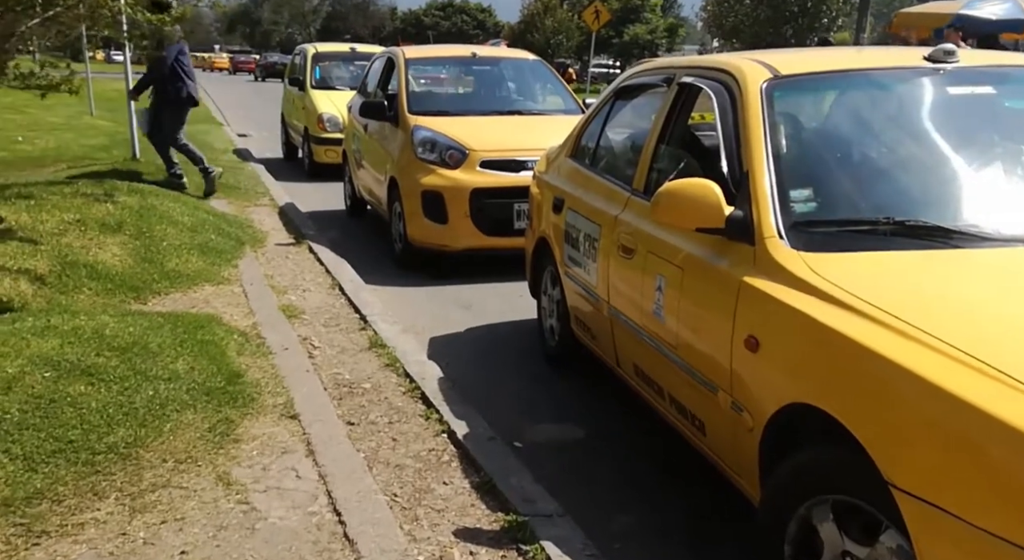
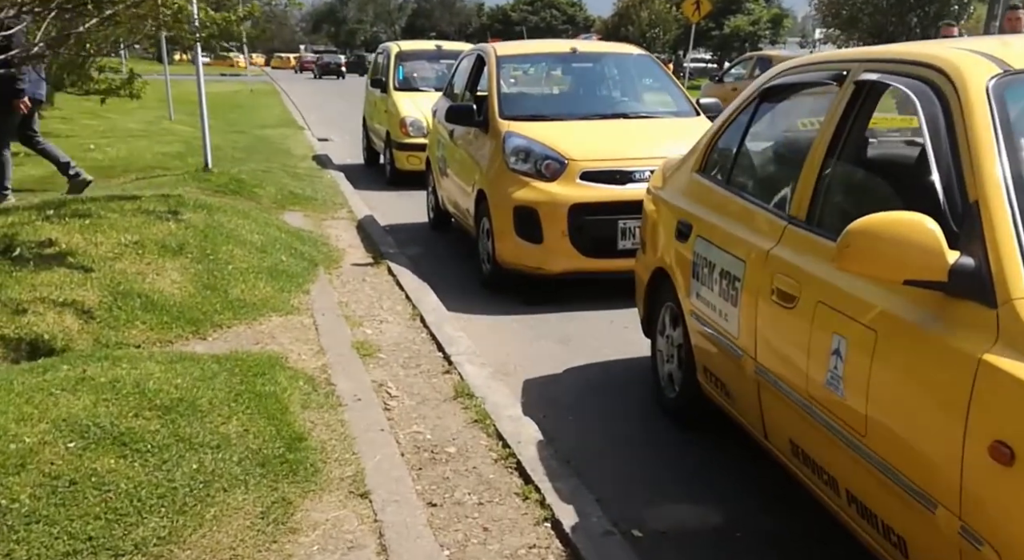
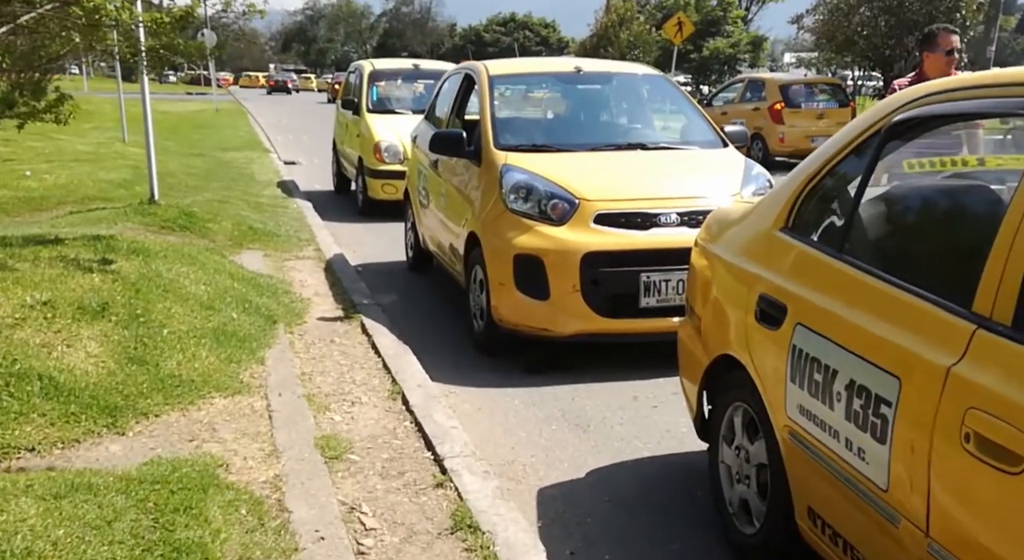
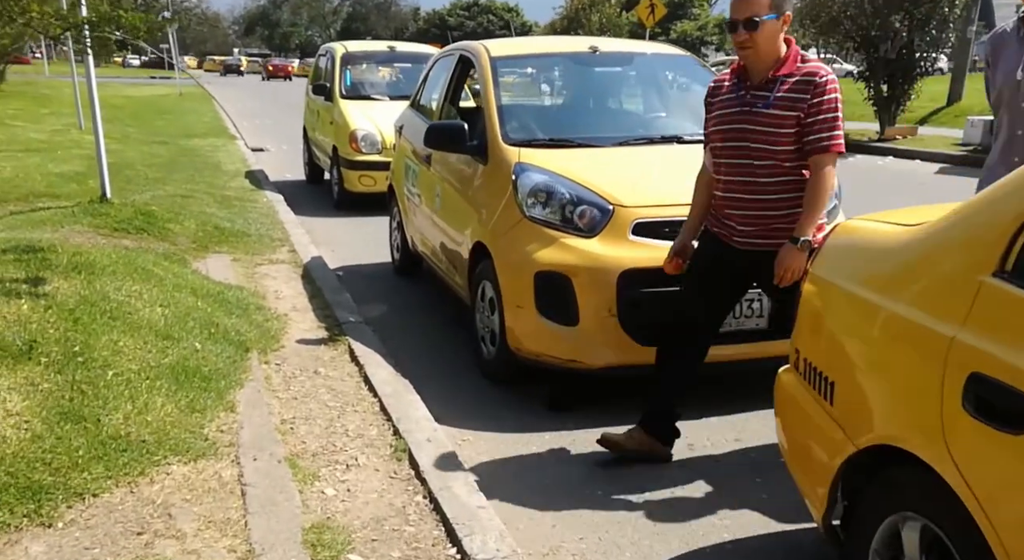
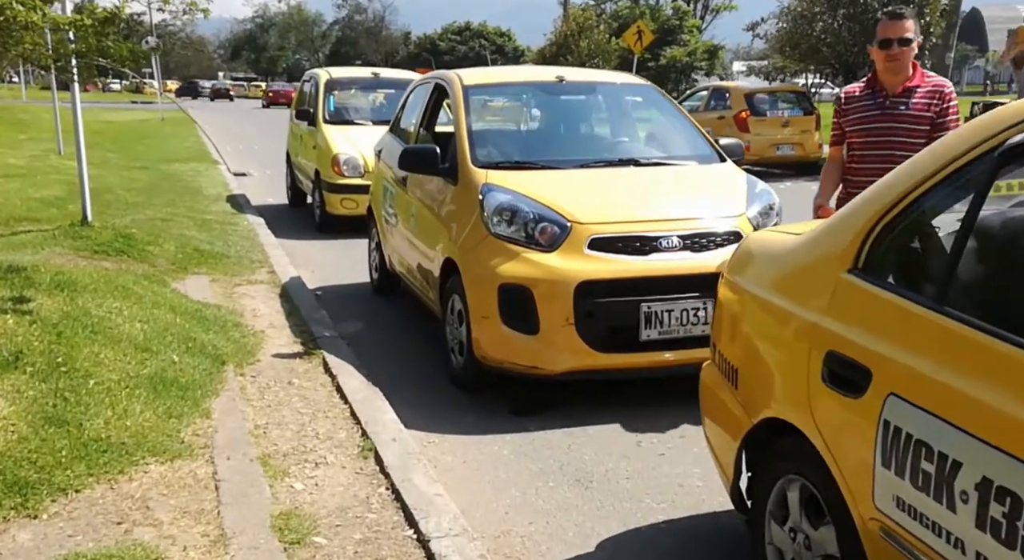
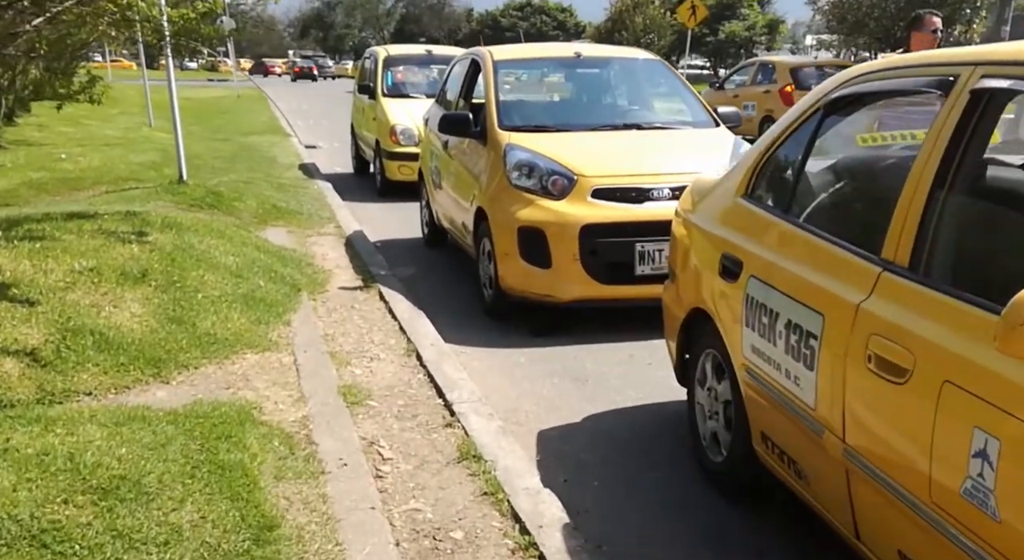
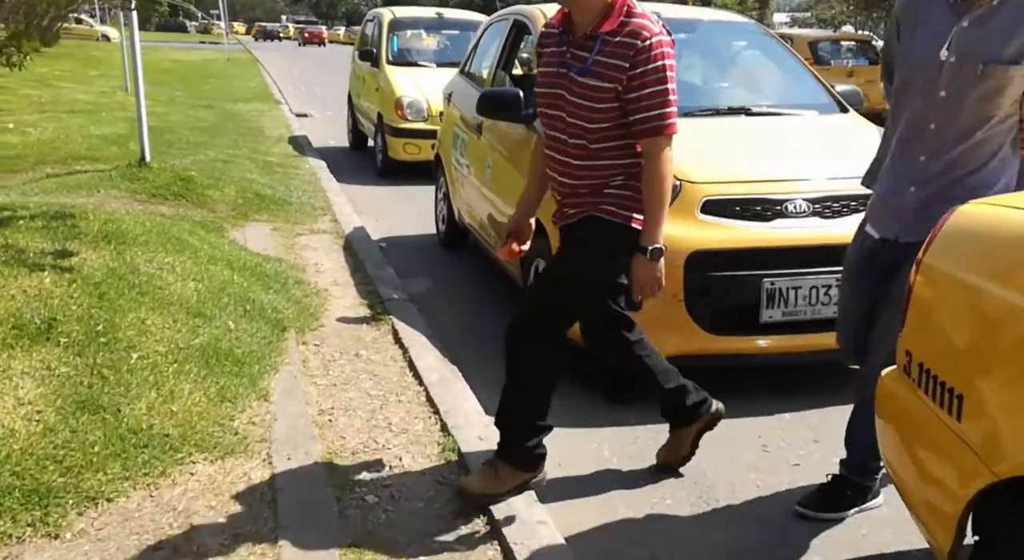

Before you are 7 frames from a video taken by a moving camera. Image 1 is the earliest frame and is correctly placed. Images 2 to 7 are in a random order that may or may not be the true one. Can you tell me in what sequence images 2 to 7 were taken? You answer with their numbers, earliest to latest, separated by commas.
2, 6, 3, 5, 4, 7
